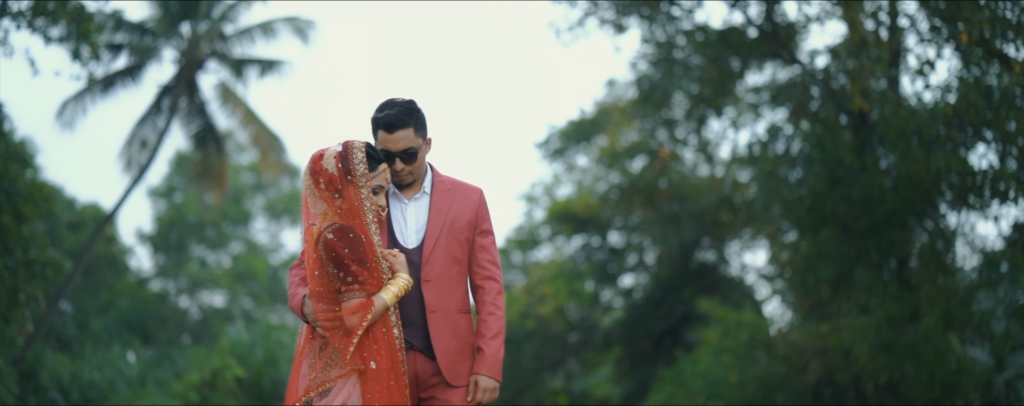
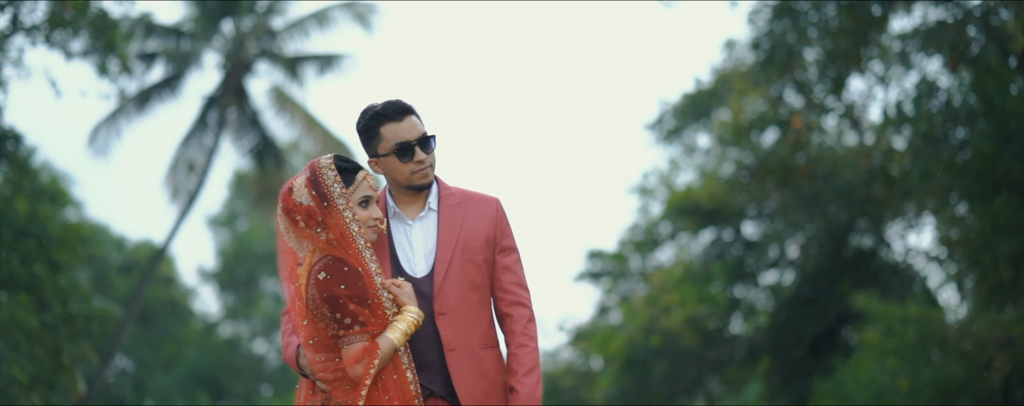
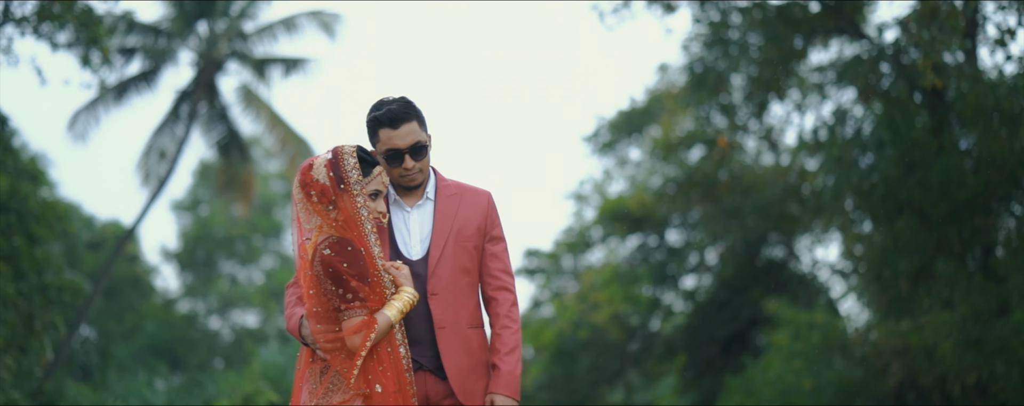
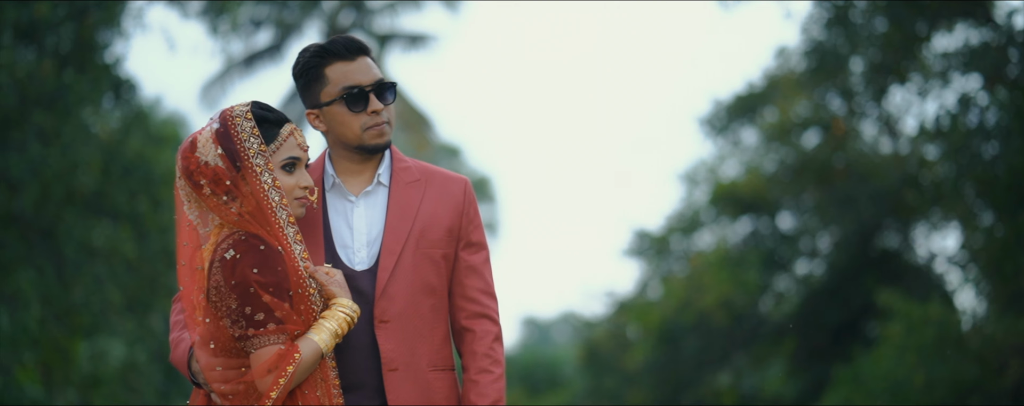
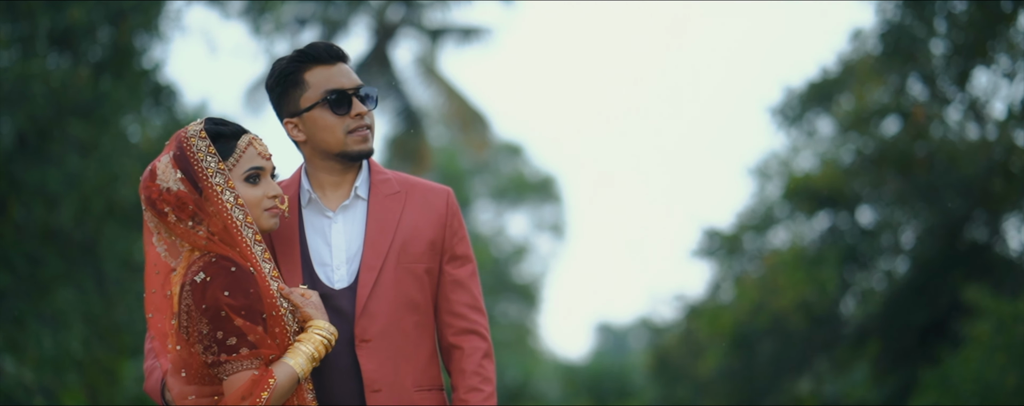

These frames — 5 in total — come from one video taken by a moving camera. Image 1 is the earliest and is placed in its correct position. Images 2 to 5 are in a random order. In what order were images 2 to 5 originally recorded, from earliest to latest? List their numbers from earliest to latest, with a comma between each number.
3, 2, 4, 5
